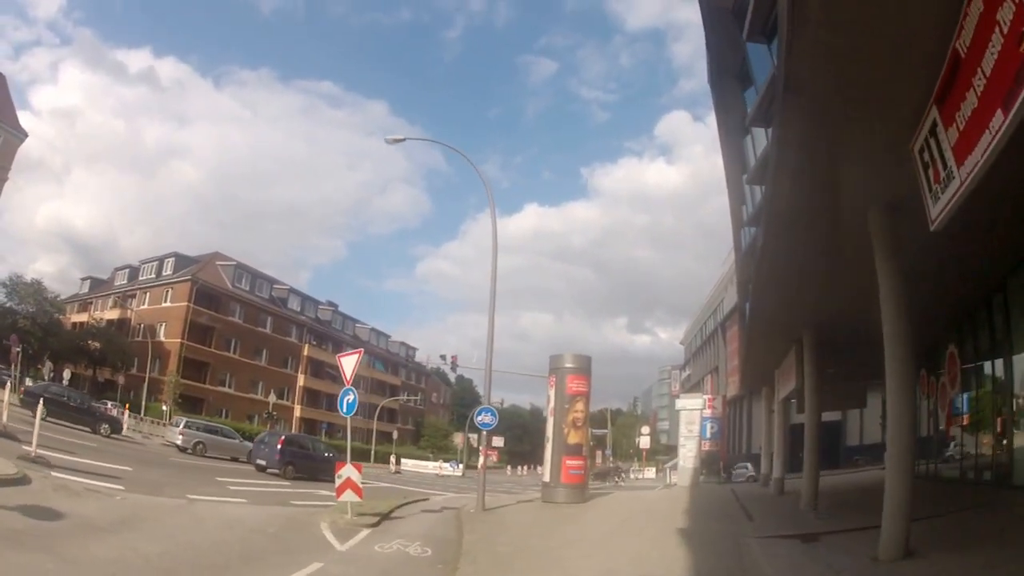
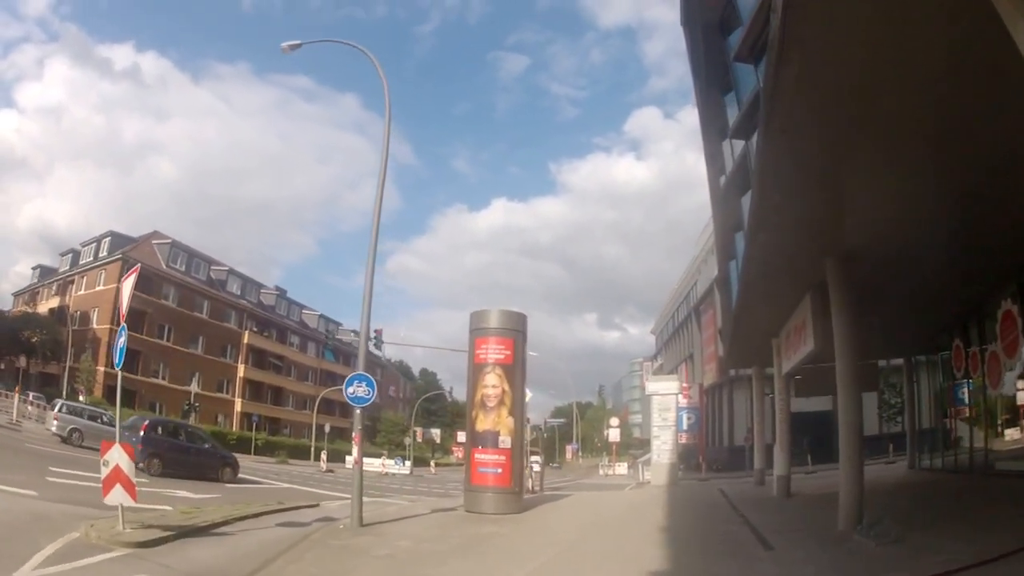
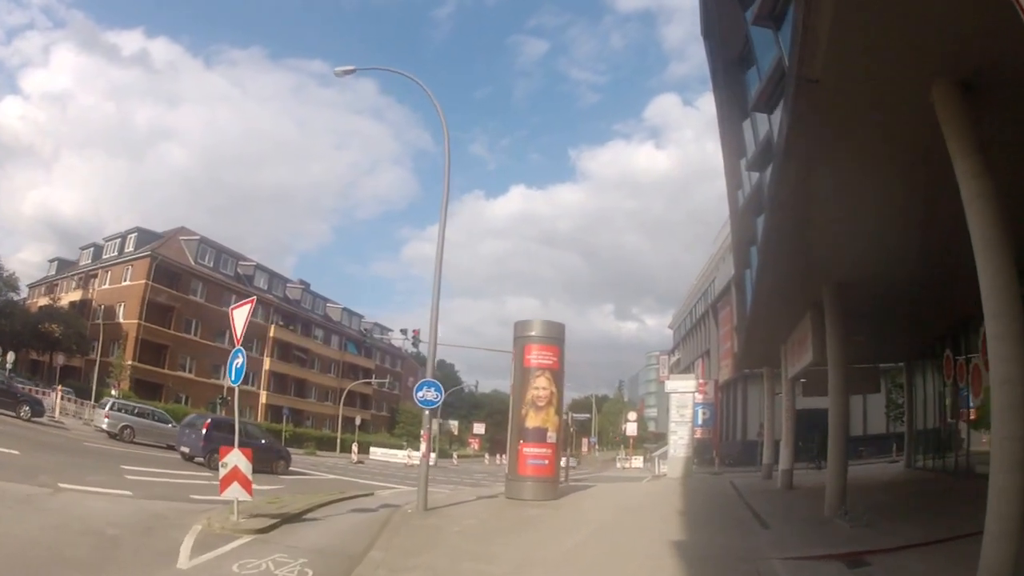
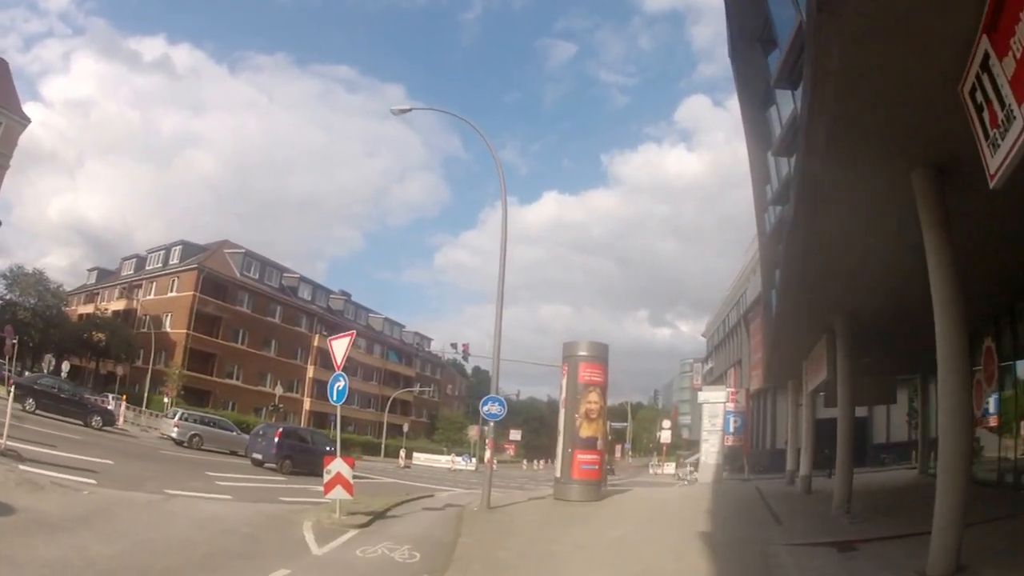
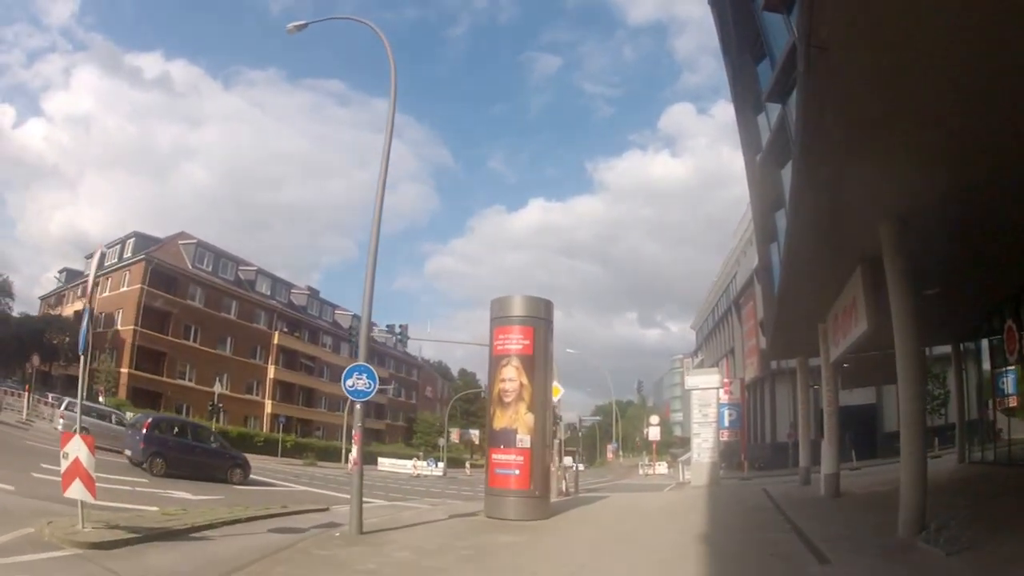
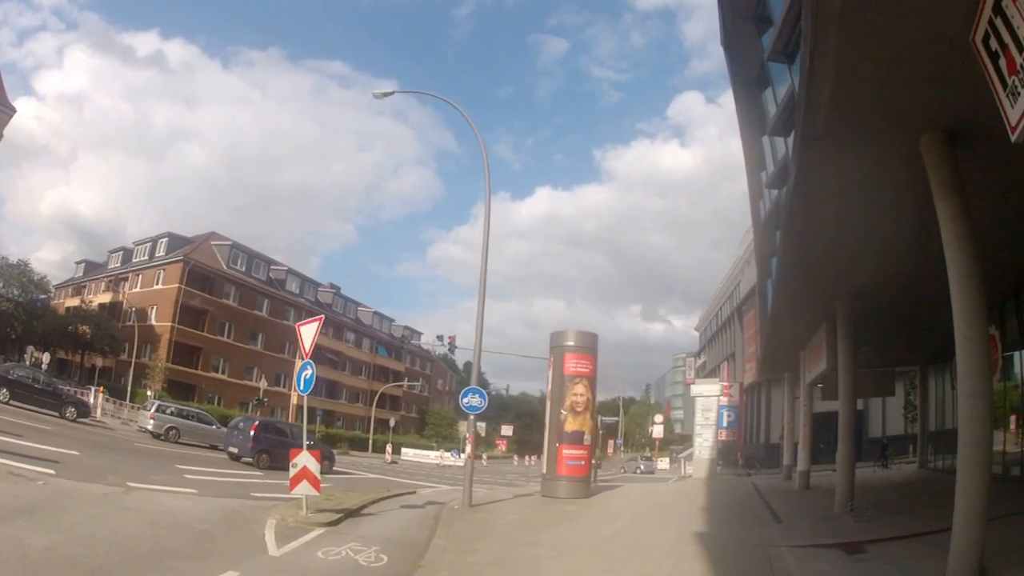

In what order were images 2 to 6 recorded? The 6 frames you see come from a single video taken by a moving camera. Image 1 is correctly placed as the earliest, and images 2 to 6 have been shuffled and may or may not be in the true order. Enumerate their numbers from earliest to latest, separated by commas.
4, 6, 3, 2, 5
